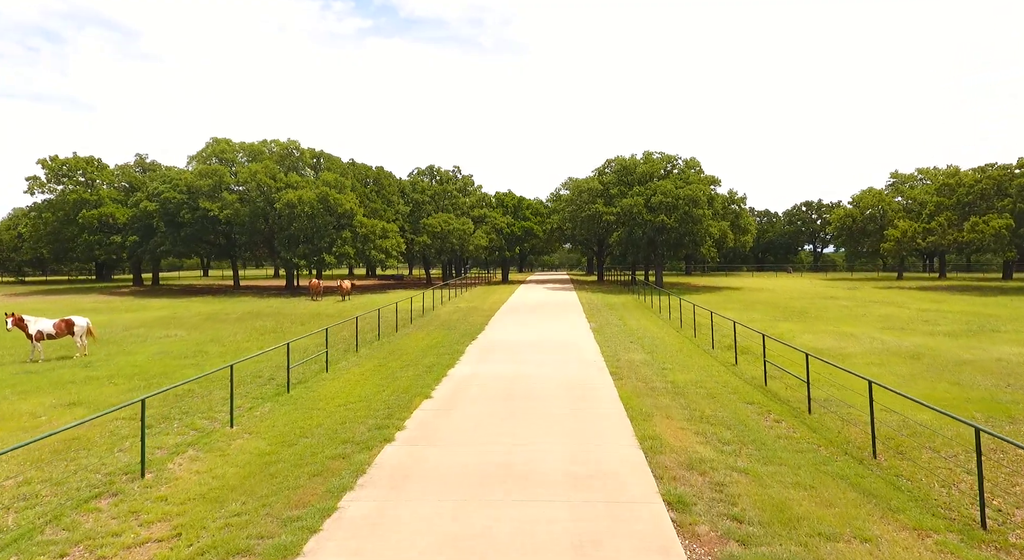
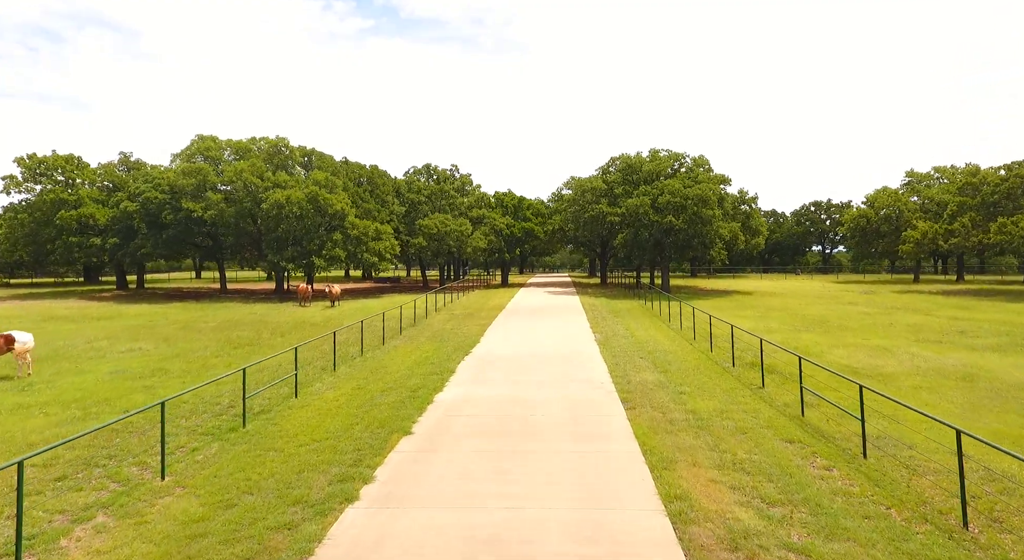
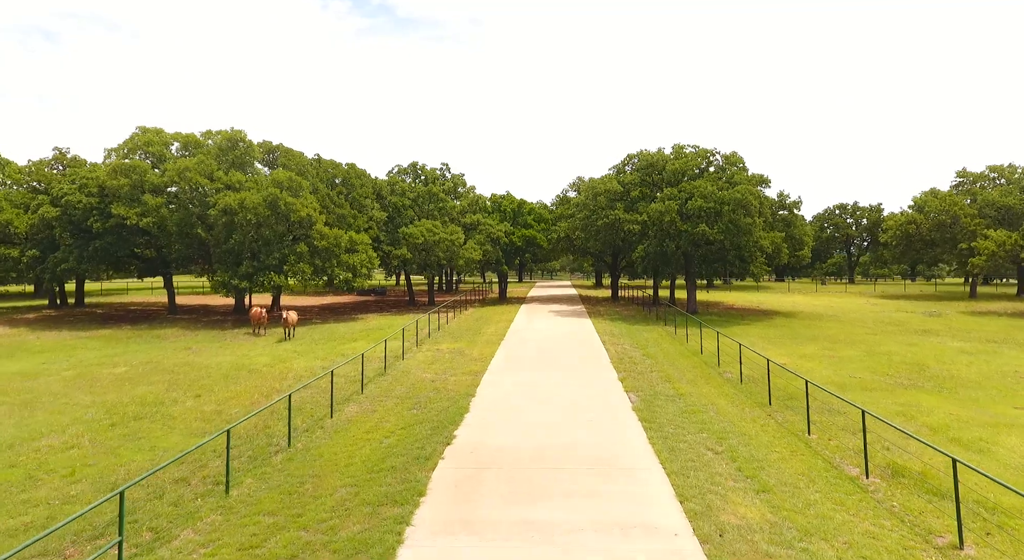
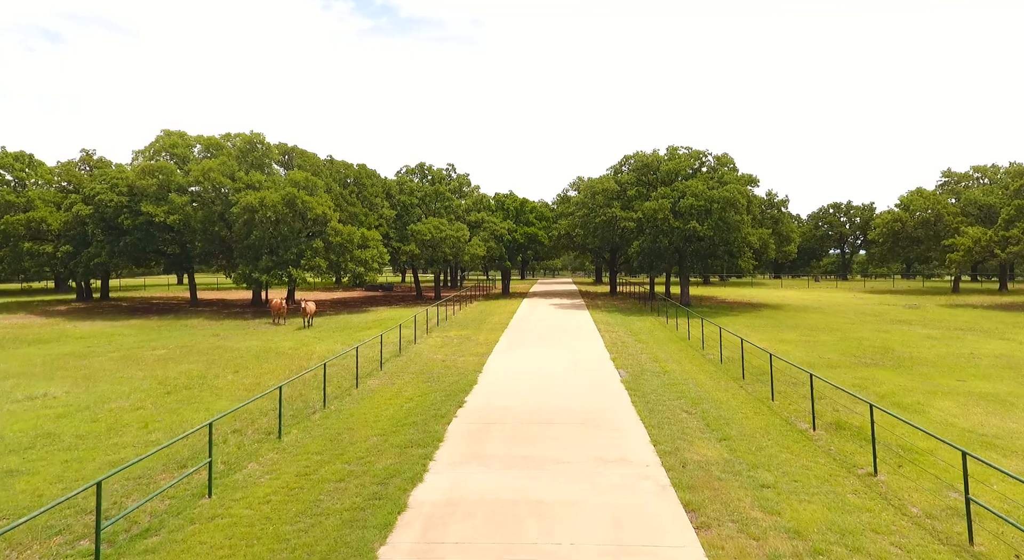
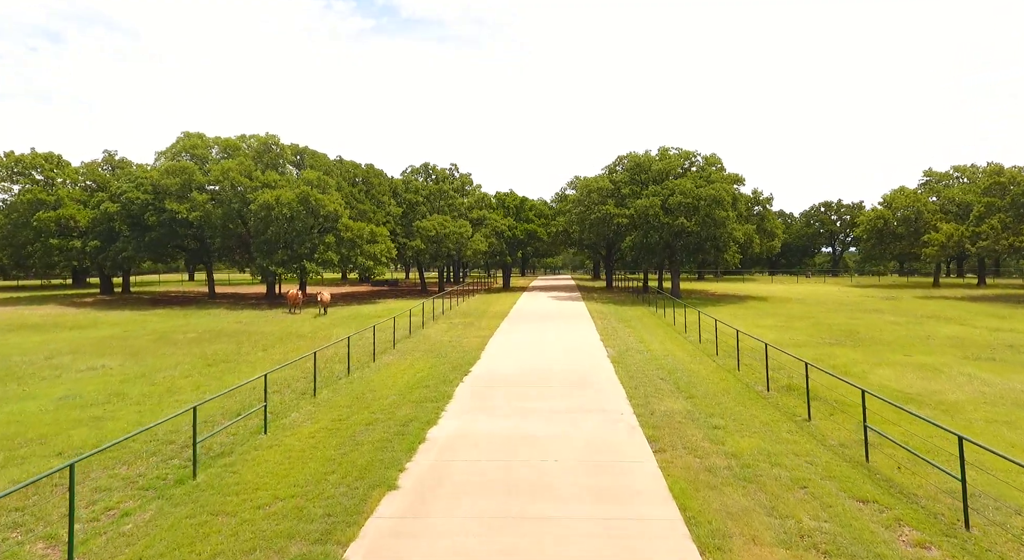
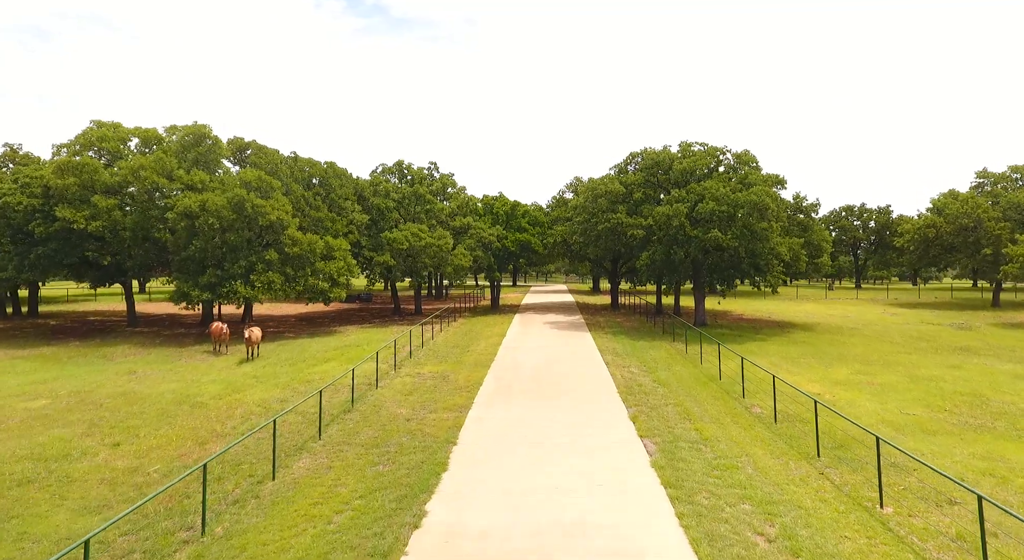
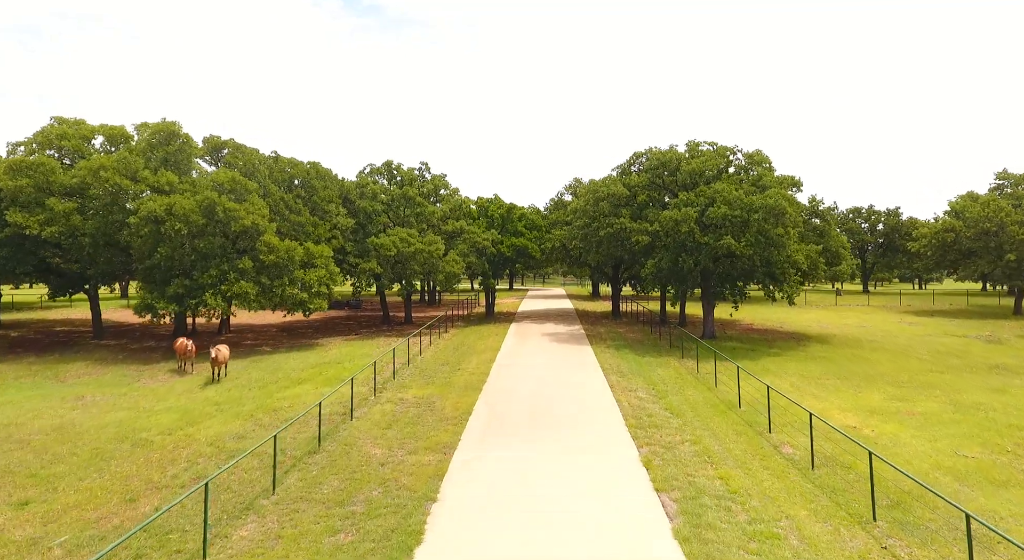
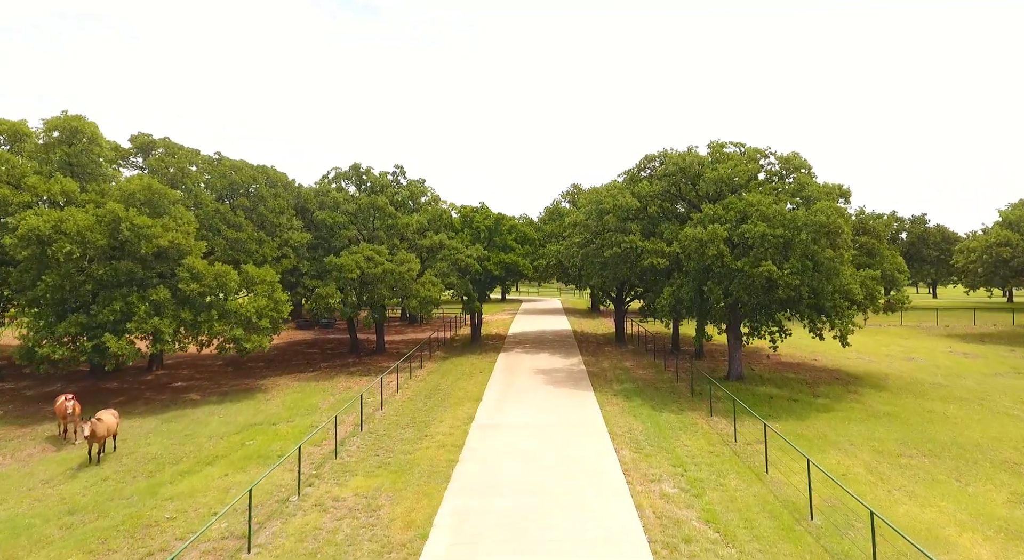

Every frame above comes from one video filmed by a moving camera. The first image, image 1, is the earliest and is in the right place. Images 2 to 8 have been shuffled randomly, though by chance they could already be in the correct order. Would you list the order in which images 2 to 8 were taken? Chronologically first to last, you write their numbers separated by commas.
2, 5, 4, 3, 6, 7, 8
